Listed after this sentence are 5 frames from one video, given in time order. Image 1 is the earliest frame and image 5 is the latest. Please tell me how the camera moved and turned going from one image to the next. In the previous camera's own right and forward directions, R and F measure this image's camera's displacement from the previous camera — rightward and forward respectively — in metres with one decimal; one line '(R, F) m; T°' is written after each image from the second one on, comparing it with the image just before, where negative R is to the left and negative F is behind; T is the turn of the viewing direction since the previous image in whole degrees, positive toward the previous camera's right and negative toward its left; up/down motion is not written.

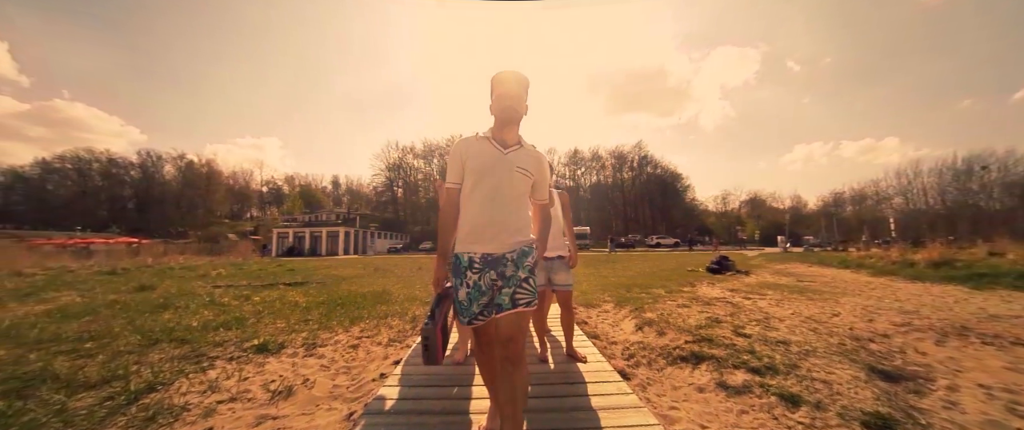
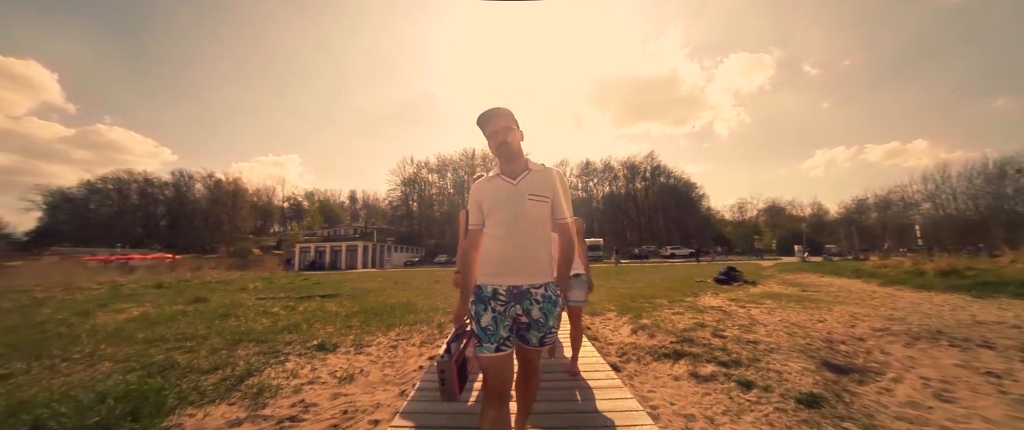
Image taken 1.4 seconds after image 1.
(0.0, -0.9) m; -2°
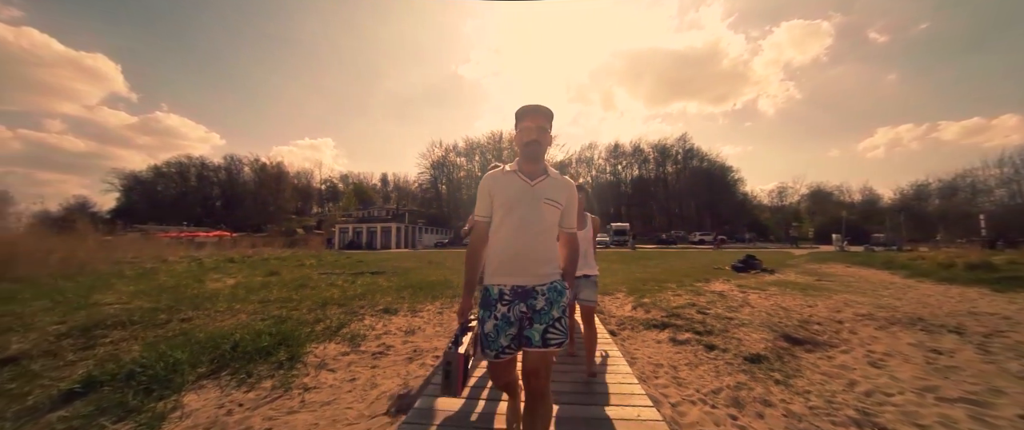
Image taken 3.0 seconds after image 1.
(+0.1, -1.2) m; -5°
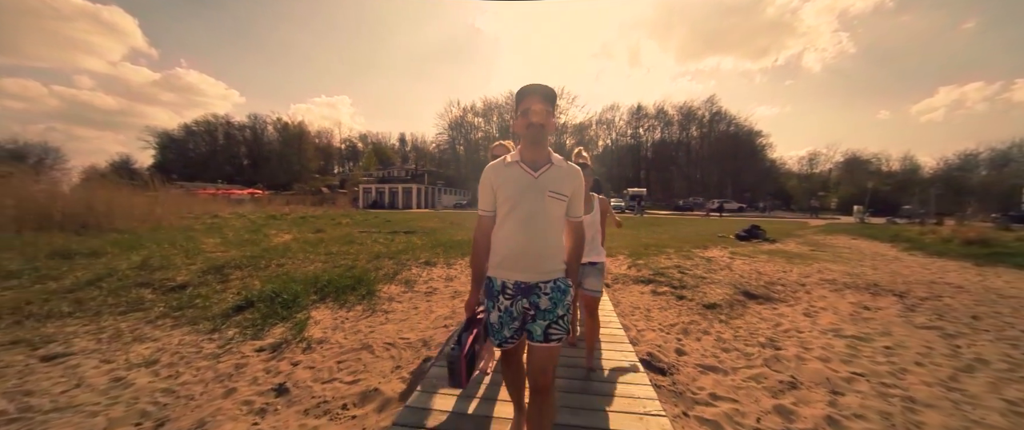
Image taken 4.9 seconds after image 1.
(0.0, -1.3) m; -3°
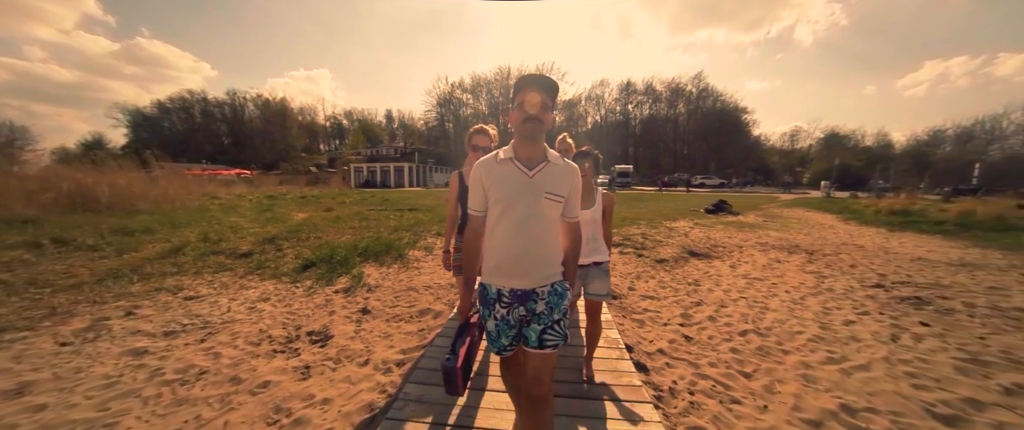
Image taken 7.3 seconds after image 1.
(-0.2, -1.7) m; +2°
